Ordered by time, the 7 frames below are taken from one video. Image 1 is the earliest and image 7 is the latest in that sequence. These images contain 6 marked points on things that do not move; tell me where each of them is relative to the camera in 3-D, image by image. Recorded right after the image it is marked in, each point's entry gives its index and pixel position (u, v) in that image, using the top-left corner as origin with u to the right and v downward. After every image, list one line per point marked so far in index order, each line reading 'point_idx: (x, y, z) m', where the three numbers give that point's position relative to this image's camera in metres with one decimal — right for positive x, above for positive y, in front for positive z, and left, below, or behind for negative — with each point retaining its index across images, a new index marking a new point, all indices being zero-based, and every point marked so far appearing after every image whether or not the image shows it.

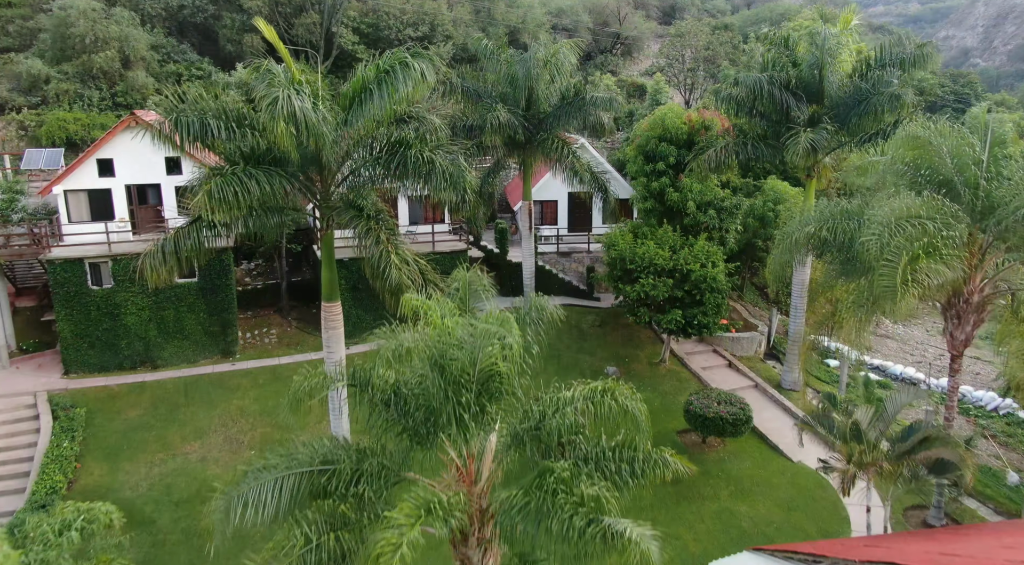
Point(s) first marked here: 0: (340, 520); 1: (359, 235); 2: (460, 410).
0: (-2.1, -2.8, +8.2) m
1: (-3.3, +1.2, +14.6) m
2: (-0.6, -1.6, +8.3) m
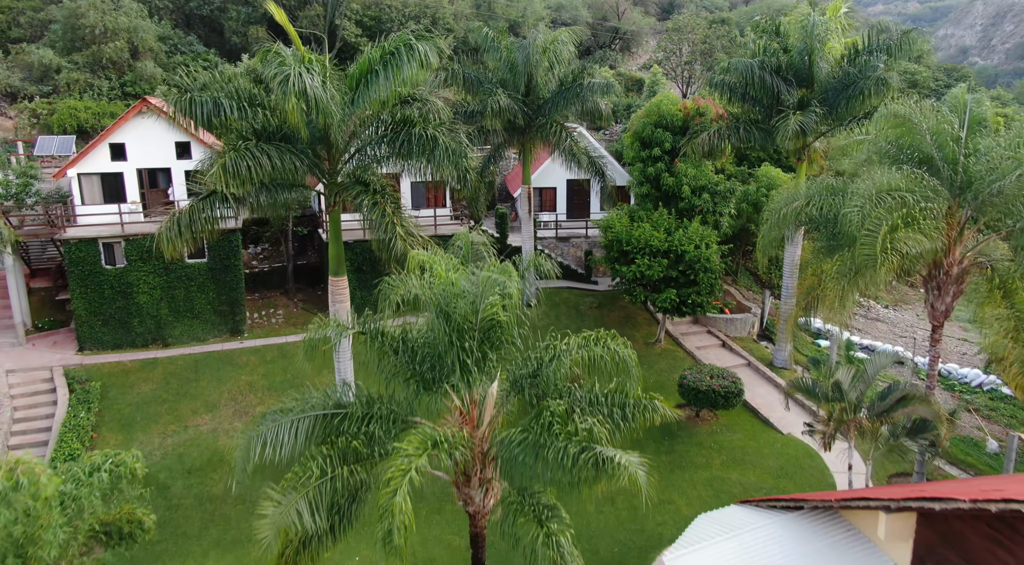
0: (-2.1, -2.2, +8.8) m
1: (-3.3, +1.8, +15.3) m
2: (-0.6, -1.0, +9.0) m
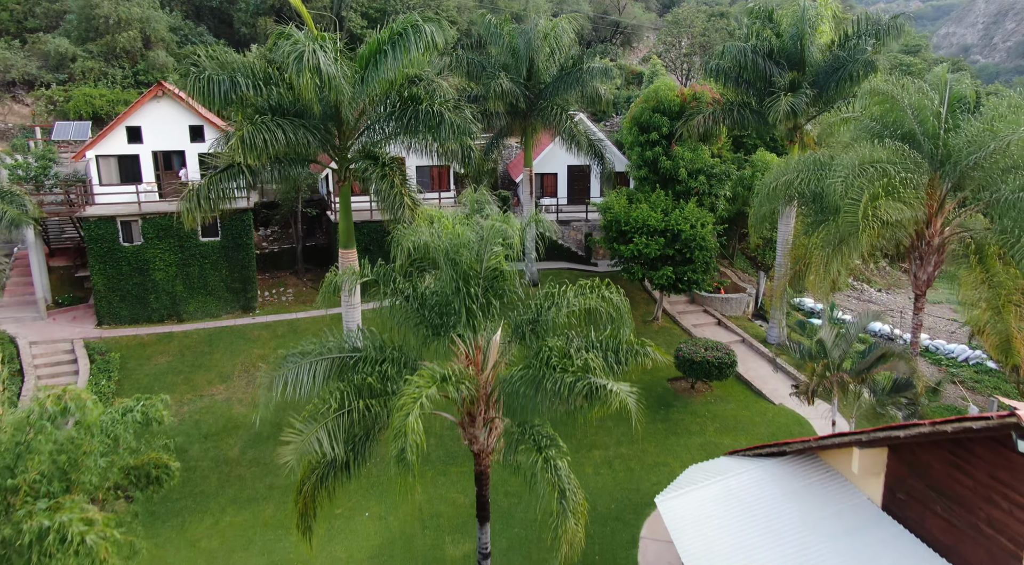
0: (-2.0, -1.5, +9.6) m
1: (-3.2, +2.5, +16.1) m
2: (-0.6, -0.3, +9.7) m
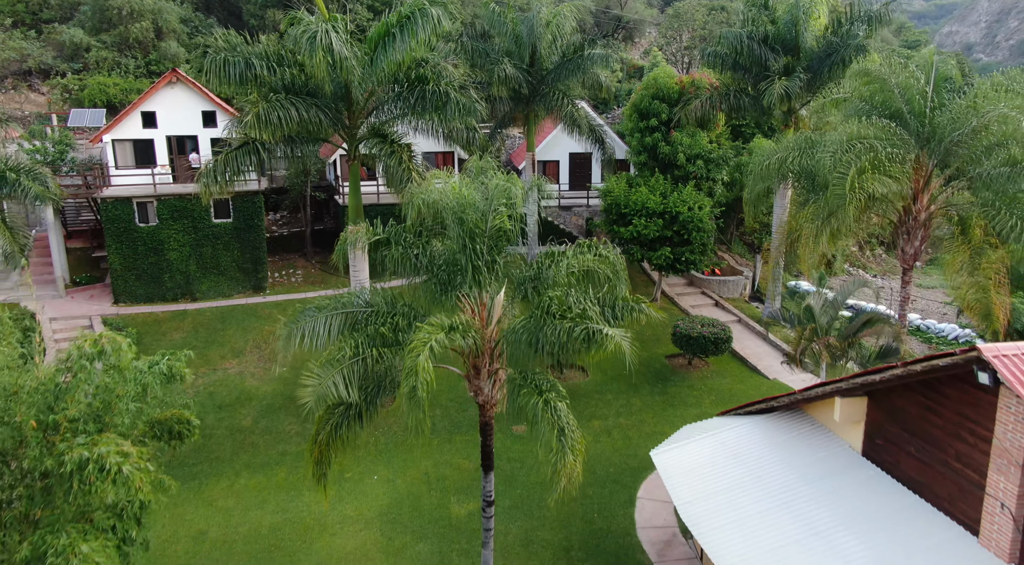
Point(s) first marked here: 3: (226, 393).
0: (-2.0, -0.9, +10.3) m
1: (-3.2, +3.1, +16.8) m
2: (-0.6, +0.4, +10.4) m
3: (-8.0, -3.1, +19.0) m
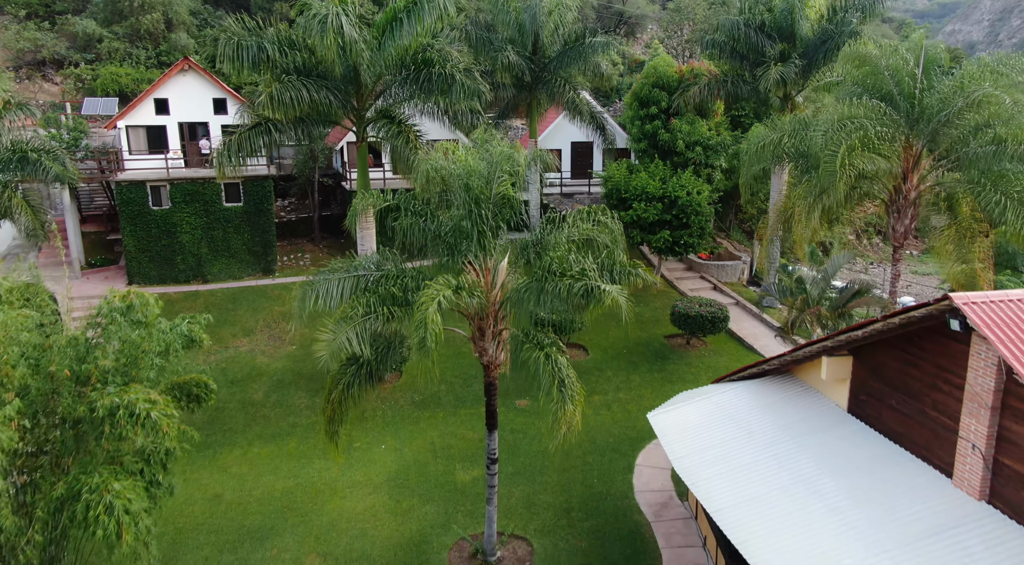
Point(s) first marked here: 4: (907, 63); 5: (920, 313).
0: (-2.0, -0.3, +10.9) m
1: (-3.1, +3.7, +17.4) m
2: (-0.5, +1.0, +11.0) m
3: (-8.0, -2.5, +19.6) m
4: (+9.4, +5.2, +16.1) m
5: (+5.3, -0.4, +8.7) m
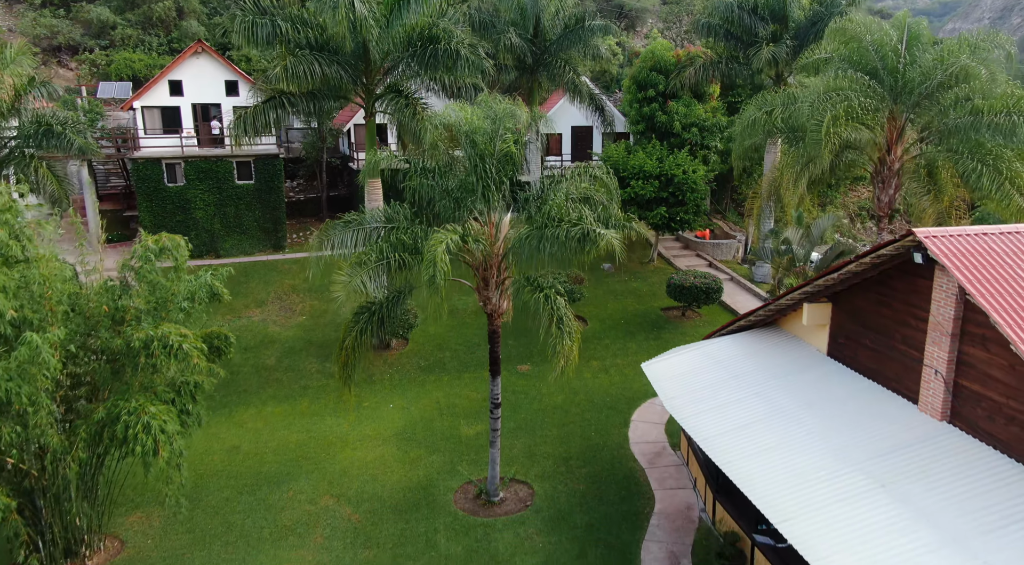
0: (-1.9, +0.6, +11.7) m
1: (-3.0, +4.6, +18.2) m
2: (-0.5, +1.9, +11.8) m
3: (-7.9, -1.6, +20.4) m
4: (+9.5, +6.1, +16.9) m
5: (+5.3, +0.5, +9.5) m
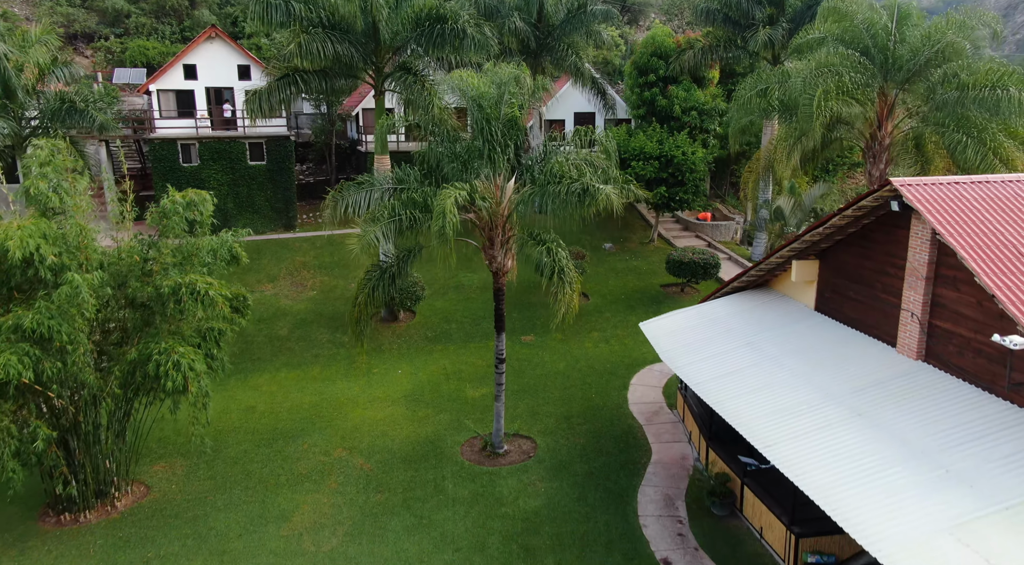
0: (-1.8, +1.4, +12.4) m
1: (-2.9, +5.4, +18.9) m
2: (-0.4, +2.6, +12.5) m
3: (-7.8, -0.8, +21.2) m
4: (+9.6, +6.9, +17.5) m
5: (+5.4, +1.3, +10.2) m
